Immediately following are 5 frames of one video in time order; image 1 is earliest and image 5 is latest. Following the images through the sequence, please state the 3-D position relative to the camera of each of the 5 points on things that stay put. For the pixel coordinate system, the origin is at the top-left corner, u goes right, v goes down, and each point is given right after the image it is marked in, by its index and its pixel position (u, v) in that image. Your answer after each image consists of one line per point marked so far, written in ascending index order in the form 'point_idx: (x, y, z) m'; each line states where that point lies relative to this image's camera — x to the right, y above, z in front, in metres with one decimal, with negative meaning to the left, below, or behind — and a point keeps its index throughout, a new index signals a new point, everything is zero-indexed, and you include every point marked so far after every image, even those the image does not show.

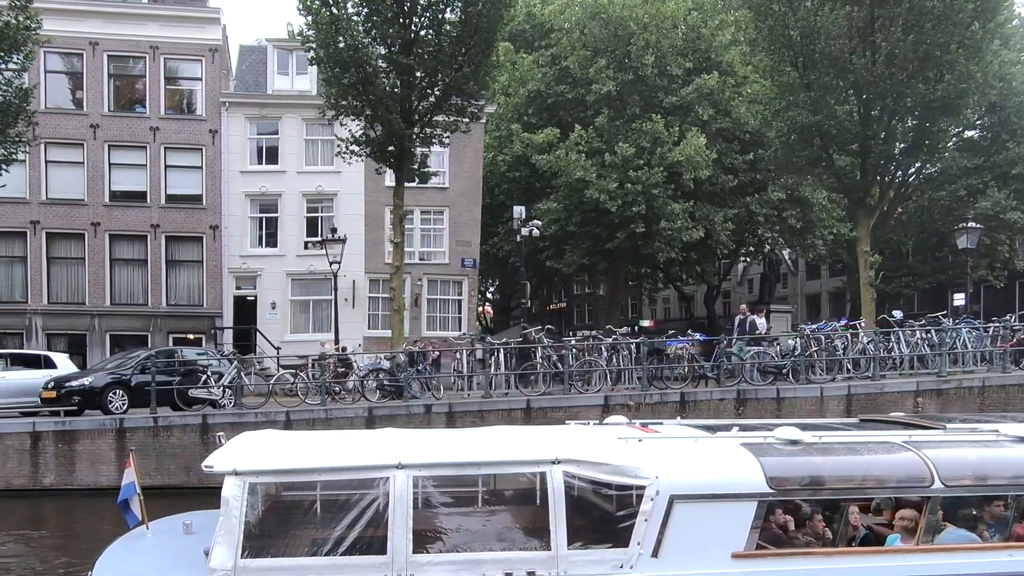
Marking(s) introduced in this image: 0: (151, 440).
0: (-6.5, -2.8, +15.3) m
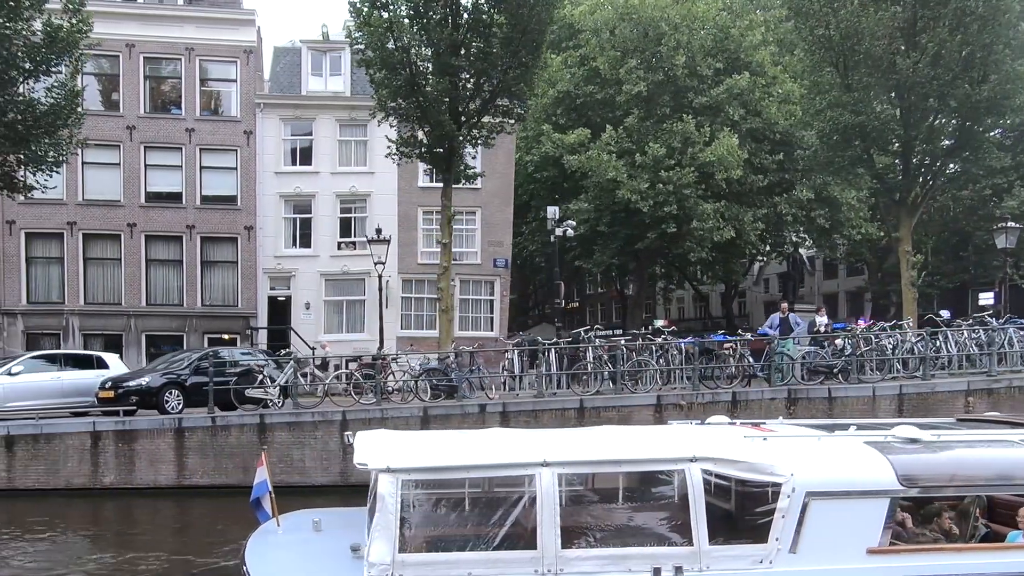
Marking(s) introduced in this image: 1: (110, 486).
0: (-5.5, -2.8, +15.4) m
1: (-7.3, -3.6, +15.3) m
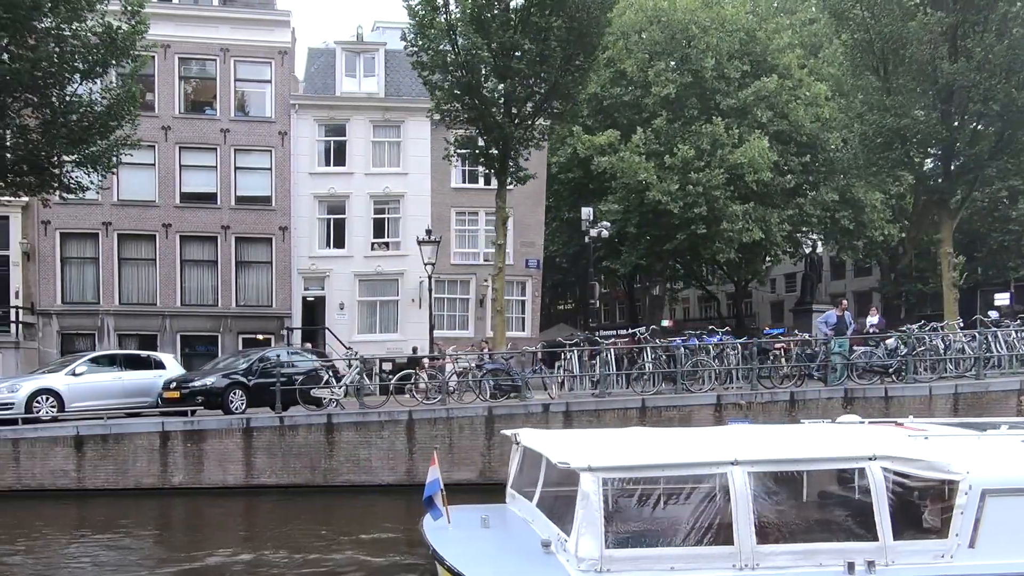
0: (-4.3, -2.8, +15.6) m
1: (-6.1, -3.6, +15.4) m
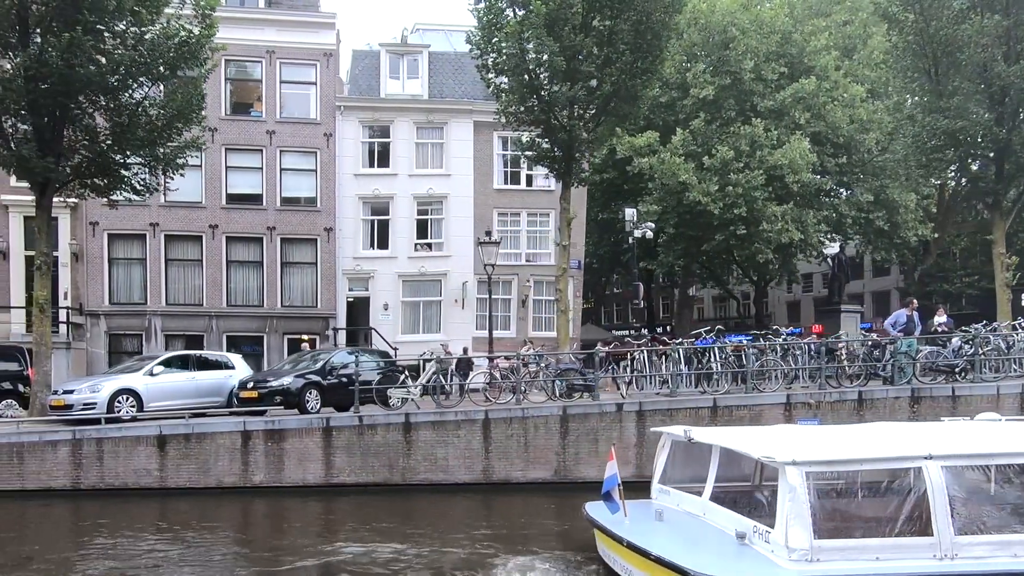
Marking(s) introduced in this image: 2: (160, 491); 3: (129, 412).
0: (-2.9, -2.8, +15.7) m
1: (-4.7, -3.6, +15.6) m
2: (-6.4, -3.7, +15.4) m
3: (-7.2, -2.3, +15.8) m
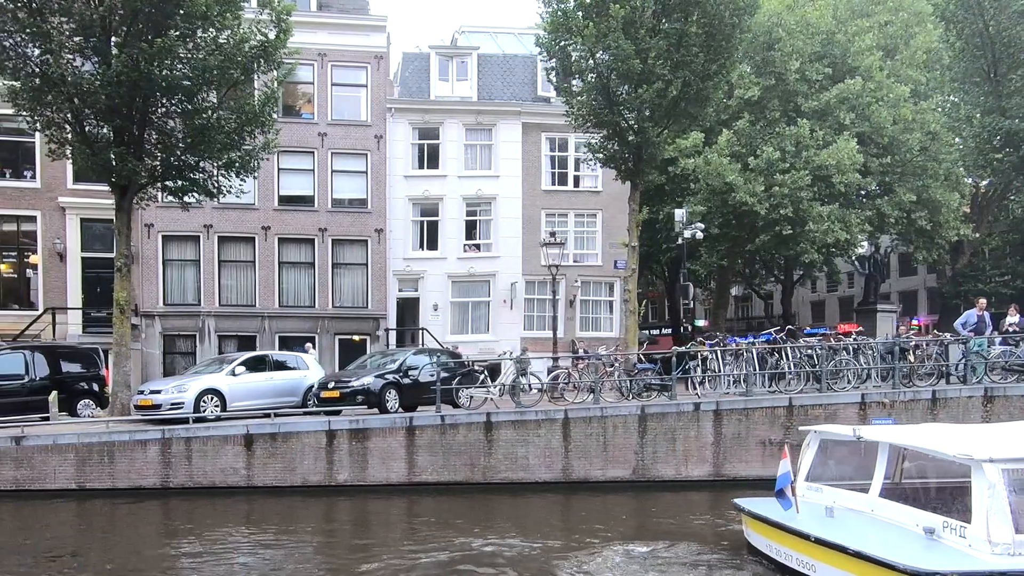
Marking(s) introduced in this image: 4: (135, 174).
0: (-1.4, -2.8, +15.9) m
1: (-3.1, -3.6, +15.8) m
2: (-4.9, -3.7, +15.6) m
3: (-5.7, -2.3, +16.0) m
4: (-7.7, +2.3, +17.2) m
